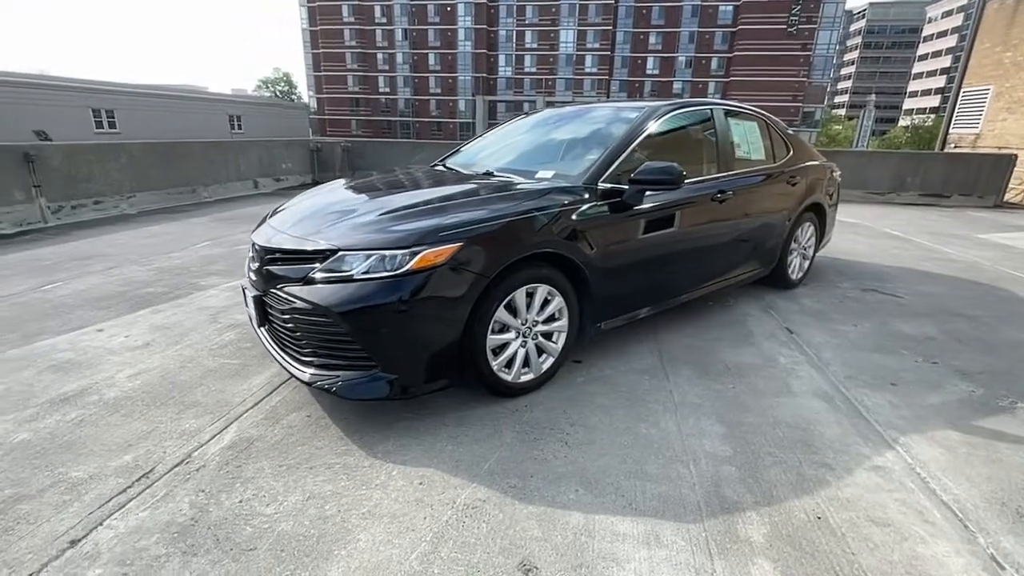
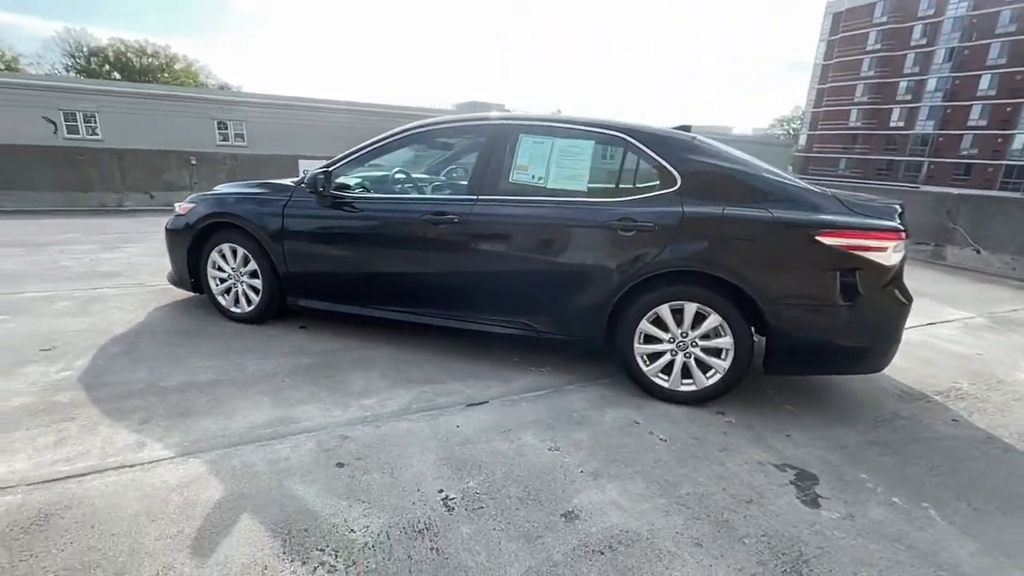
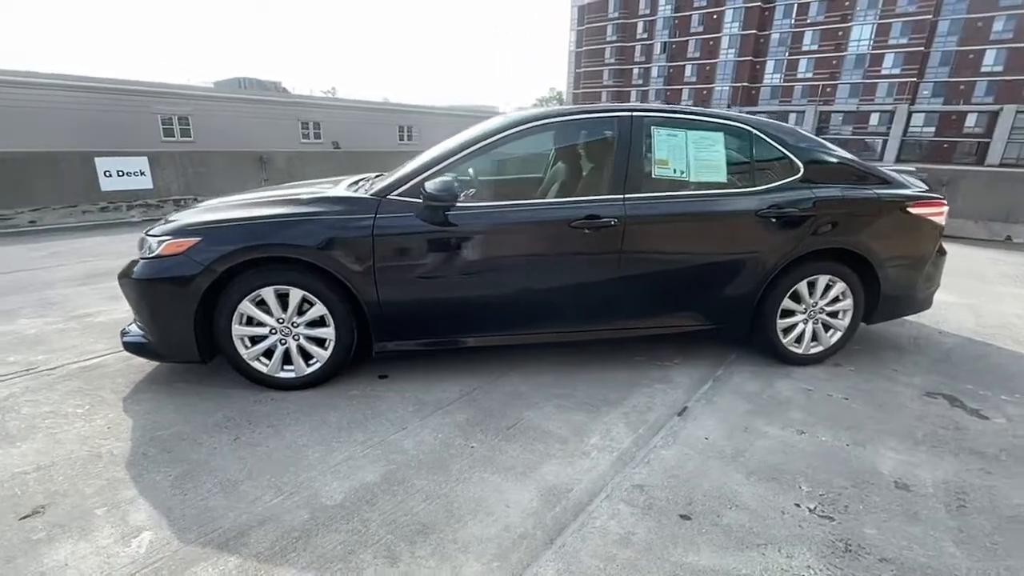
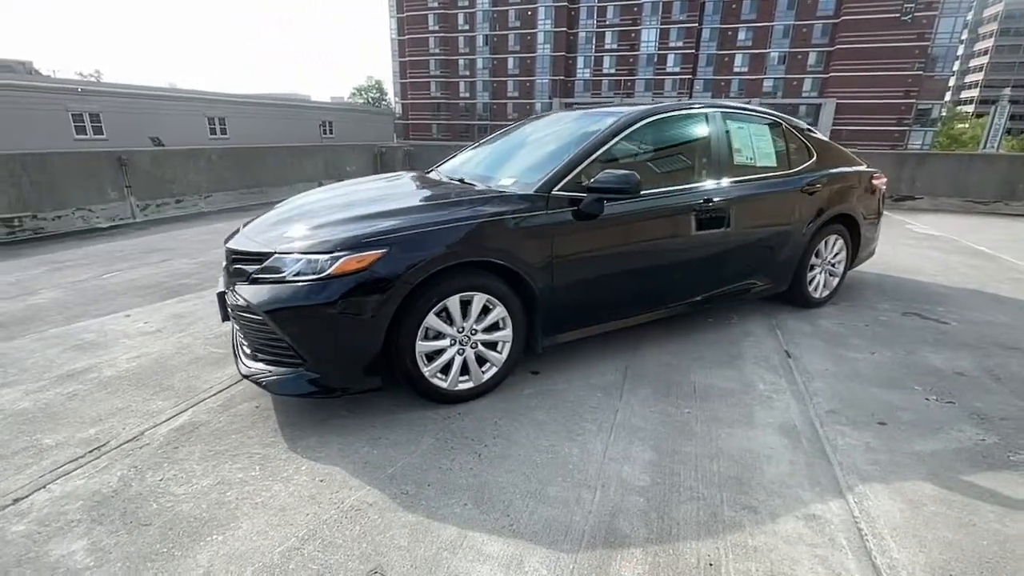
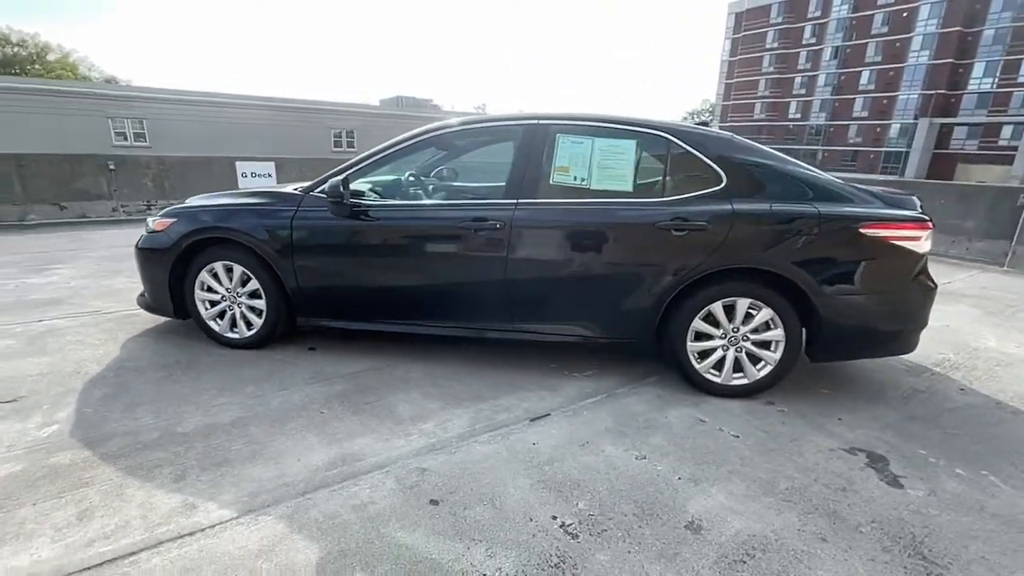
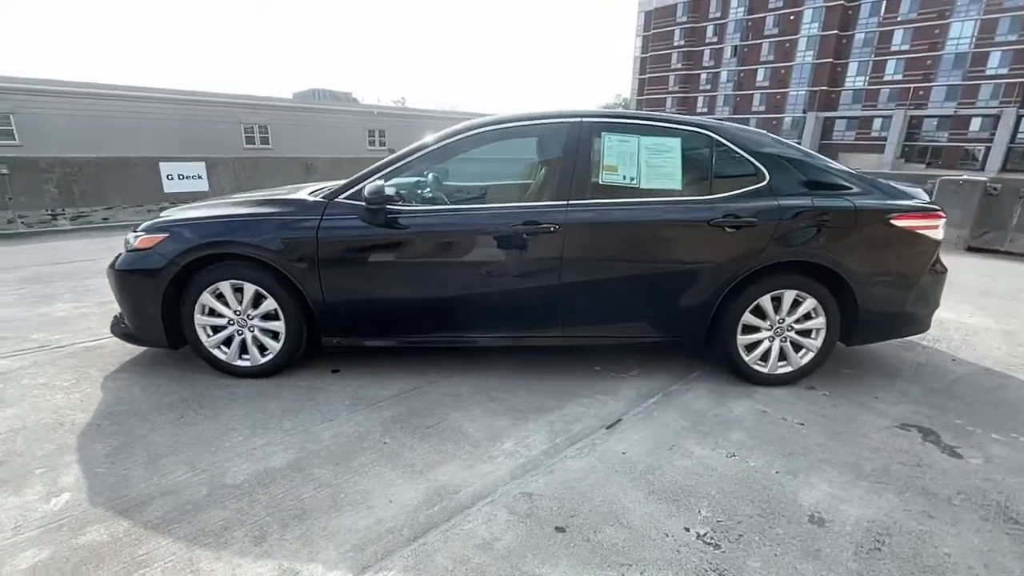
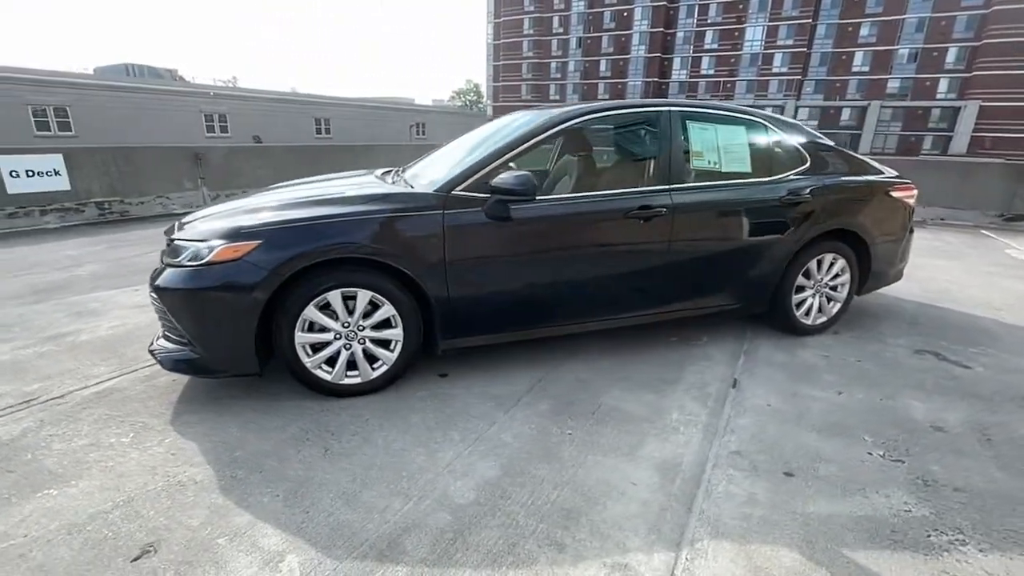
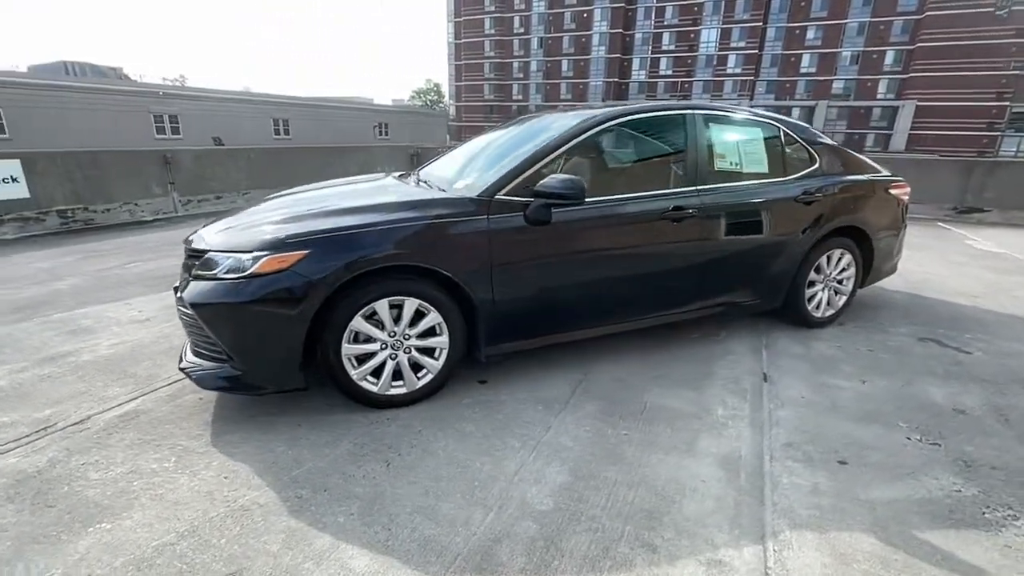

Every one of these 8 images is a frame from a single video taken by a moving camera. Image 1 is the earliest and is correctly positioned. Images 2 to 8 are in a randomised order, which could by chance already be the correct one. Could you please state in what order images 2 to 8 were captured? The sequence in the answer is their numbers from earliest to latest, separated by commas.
4, 8, 7, 3, 6, 5, 2
